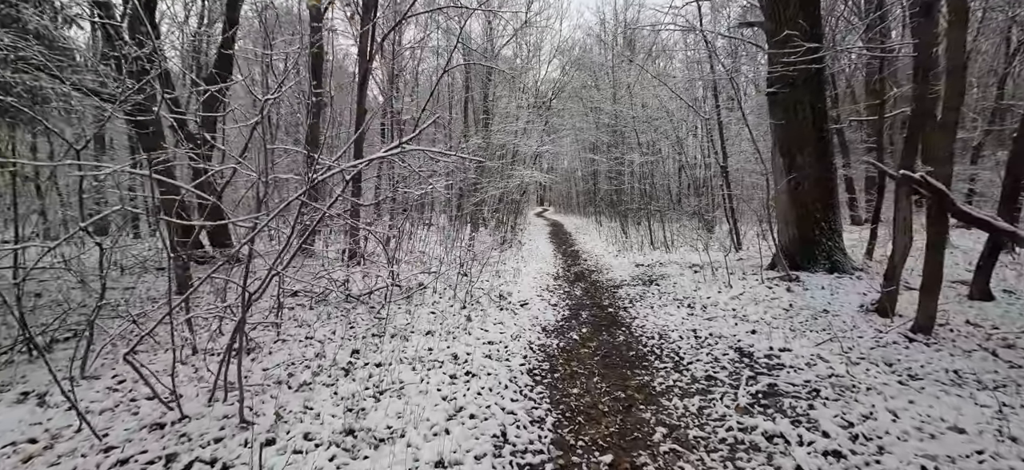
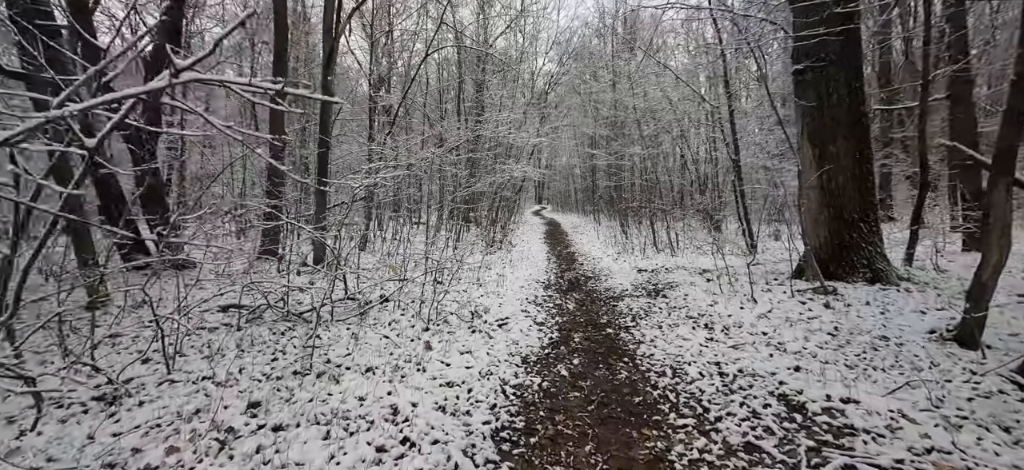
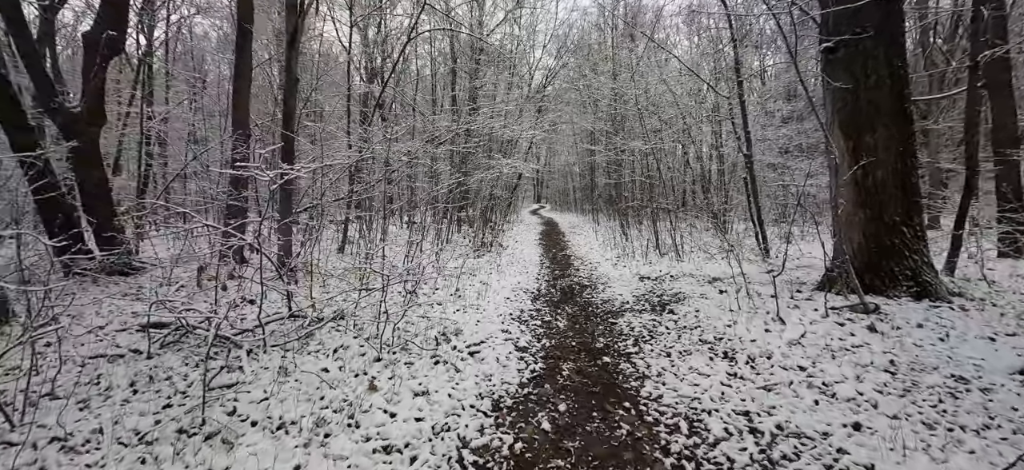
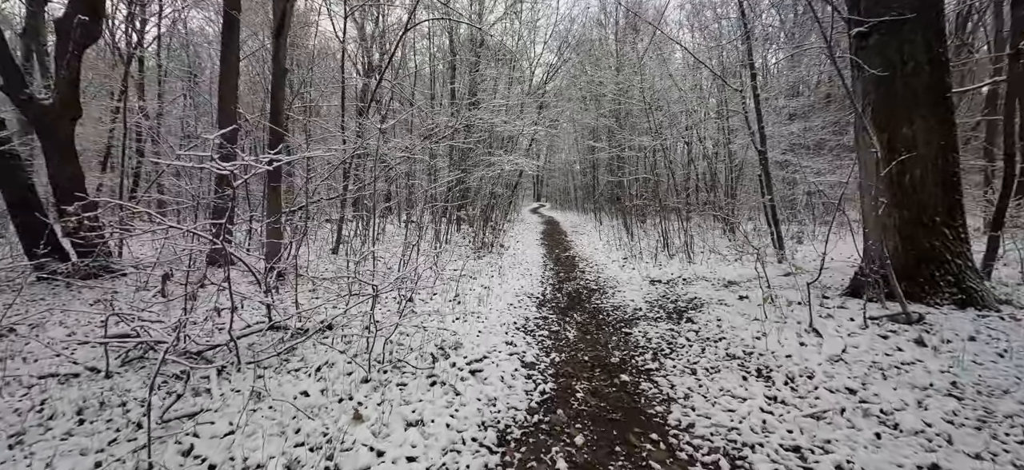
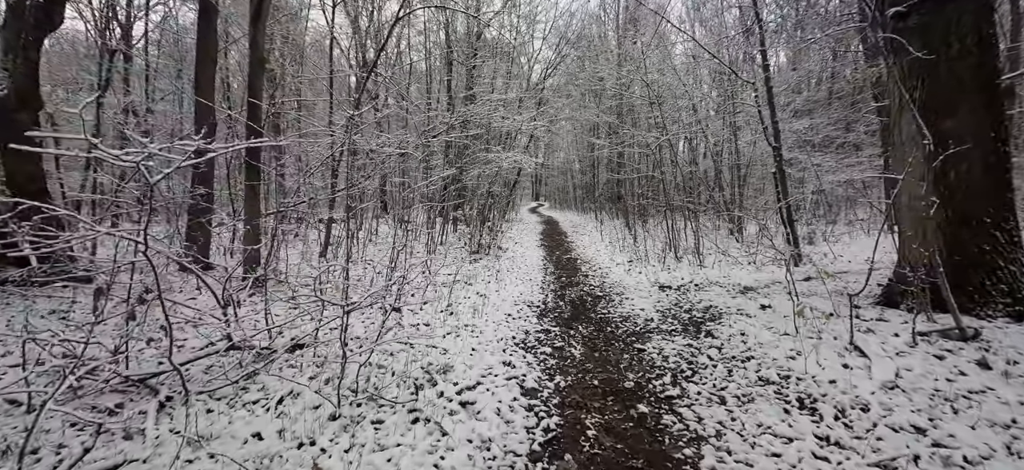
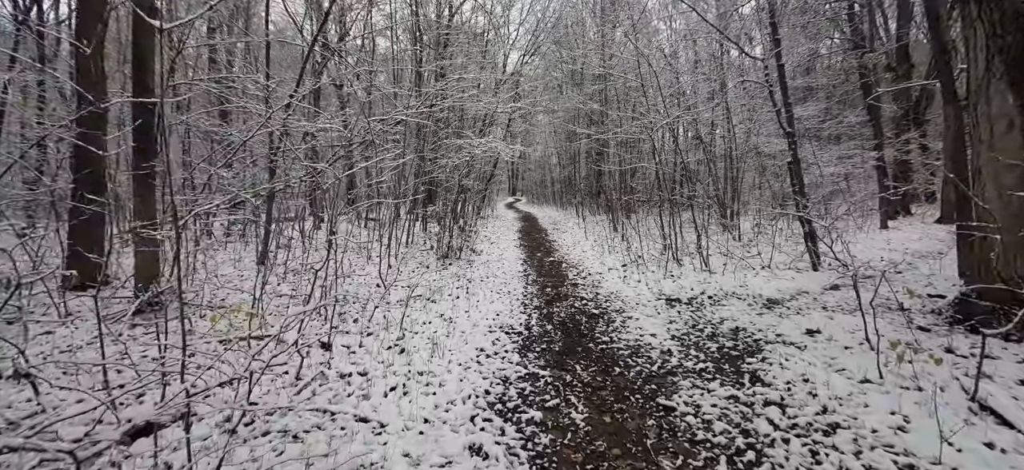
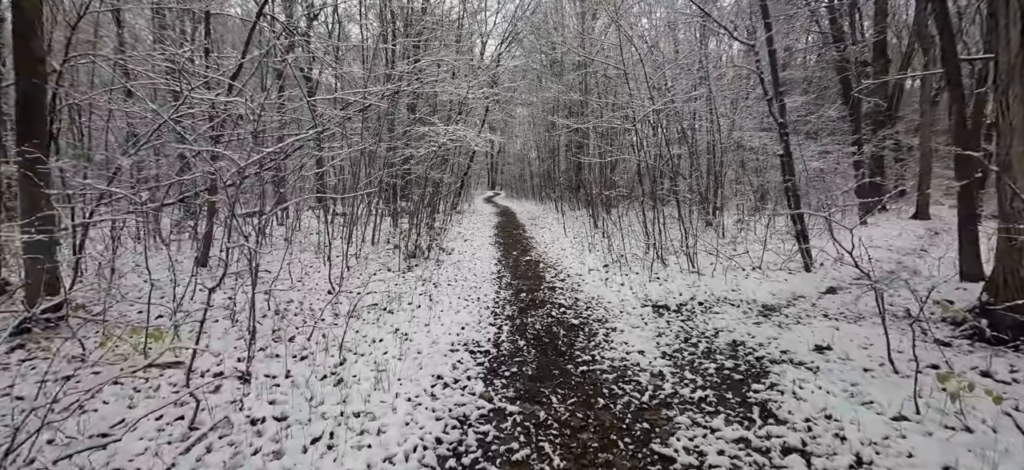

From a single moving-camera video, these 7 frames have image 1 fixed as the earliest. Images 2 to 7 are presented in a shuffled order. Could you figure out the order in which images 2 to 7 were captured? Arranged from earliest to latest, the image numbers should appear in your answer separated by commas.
2, 3, 4, 5, 6, 7
